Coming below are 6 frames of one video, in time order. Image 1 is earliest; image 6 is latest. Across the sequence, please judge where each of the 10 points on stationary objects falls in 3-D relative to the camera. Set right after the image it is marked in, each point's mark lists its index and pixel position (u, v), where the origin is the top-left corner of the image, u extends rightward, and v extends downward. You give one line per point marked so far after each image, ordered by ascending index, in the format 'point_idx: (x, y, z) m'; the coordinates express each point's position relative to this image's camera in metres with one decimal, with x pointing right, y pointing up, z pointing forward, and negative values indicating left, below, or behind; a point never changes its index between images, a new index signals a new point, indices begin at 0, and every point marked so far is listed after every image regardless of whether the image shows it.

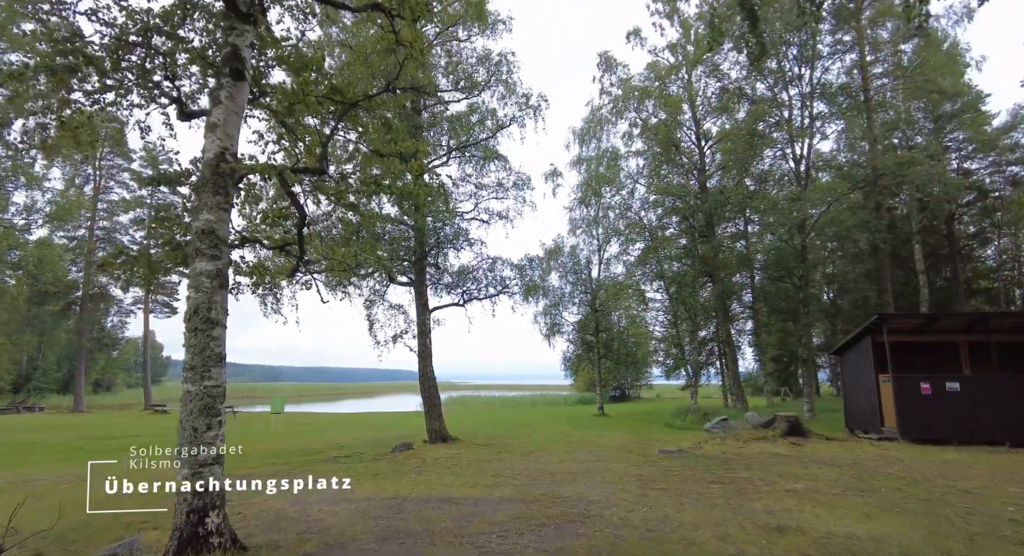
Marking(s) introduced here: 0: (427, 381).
0: (-2.5, -3.0, +15.0) m
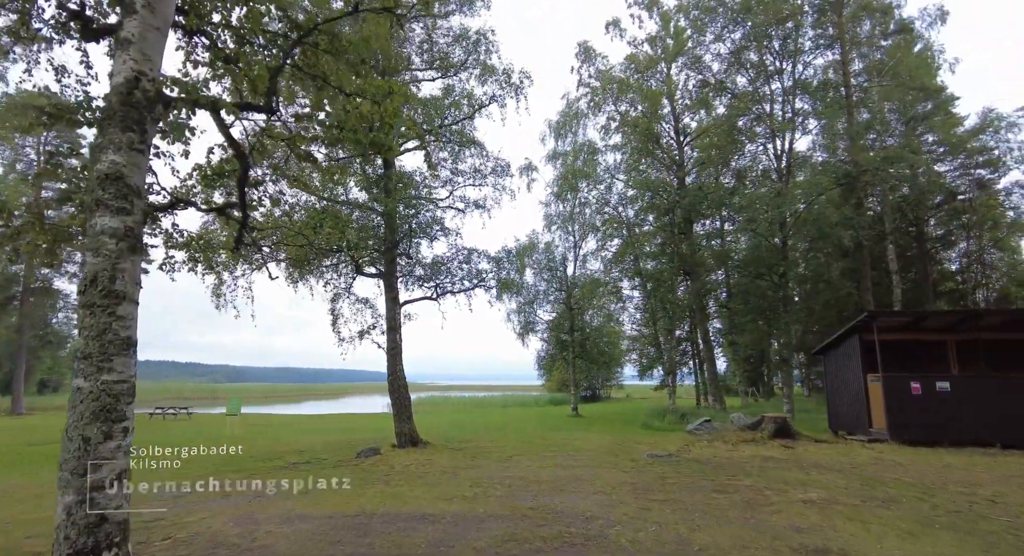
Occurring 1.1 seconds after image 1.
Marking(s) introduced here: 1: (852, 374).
0: (-3.1, -2.7, +13.9) m
1: (+9.8, -2.7, +14.9) m
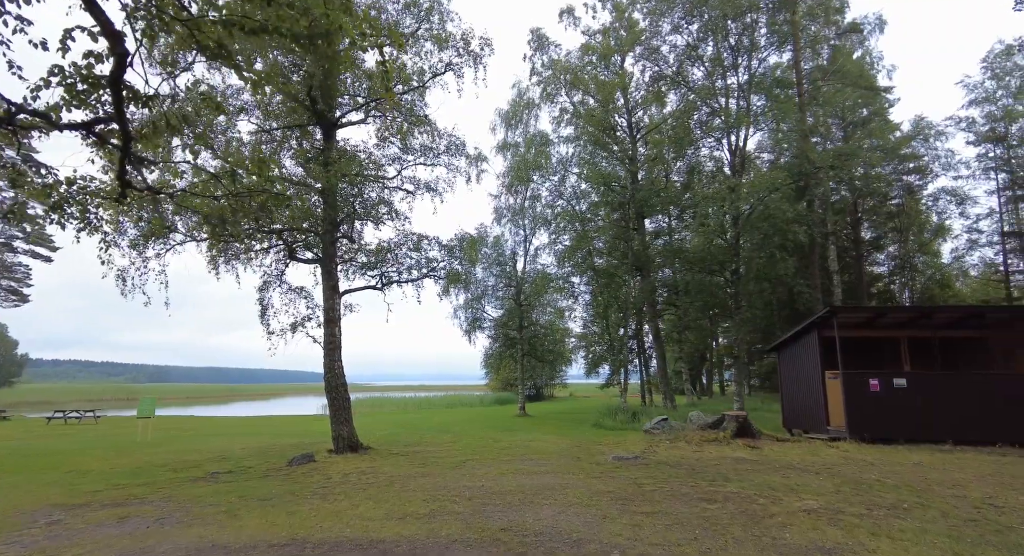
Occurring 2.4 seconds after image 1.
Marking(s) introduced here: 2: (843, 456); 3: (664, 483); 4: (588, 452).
0: (-4.2, -2.4, +12.4) m
1: (+8.5, -2.5, +14.8) m
2: (+6.5, -3.5, +10.3) m
3: (+2.3, -3.1, +7.9) m
4: (+1.7, -3.8, +11.6) m
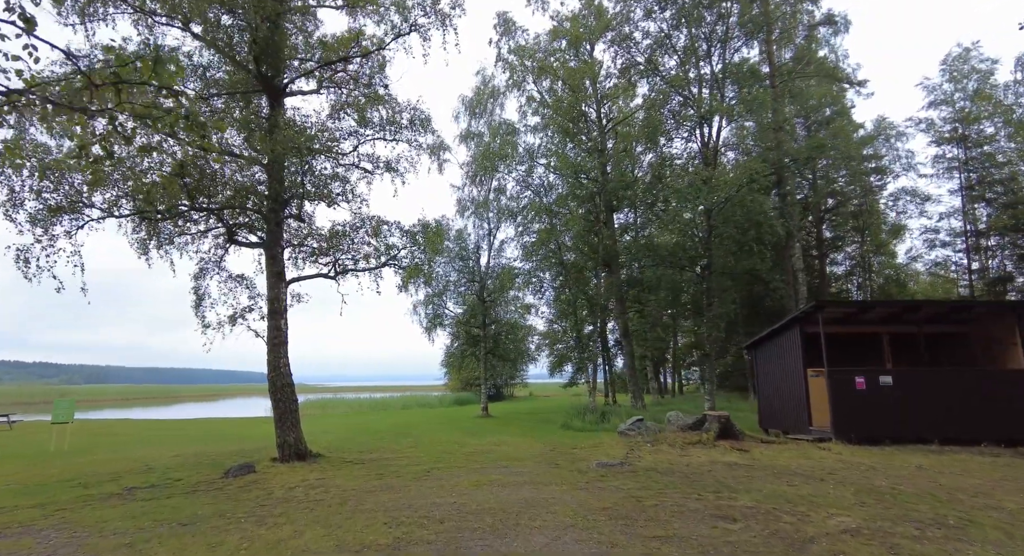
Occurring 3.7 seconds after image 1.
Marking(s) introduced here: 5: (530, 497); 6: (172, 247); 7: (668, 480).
0: (-4.9, -2.1, +10.9) m
1: (+7.6, -2.4, +14.3) m
2: (+6.0, -3.3, +9.6) m
3: (+2.0, -2.9, +6.9) m
4: (+1.1, -3.6, +10.5) m
5: (+0.2, -2.9, +6.9) m
6: (-7.7, +0.7, +11.7) m
7: (+2.4, -3.1, +8.1) m
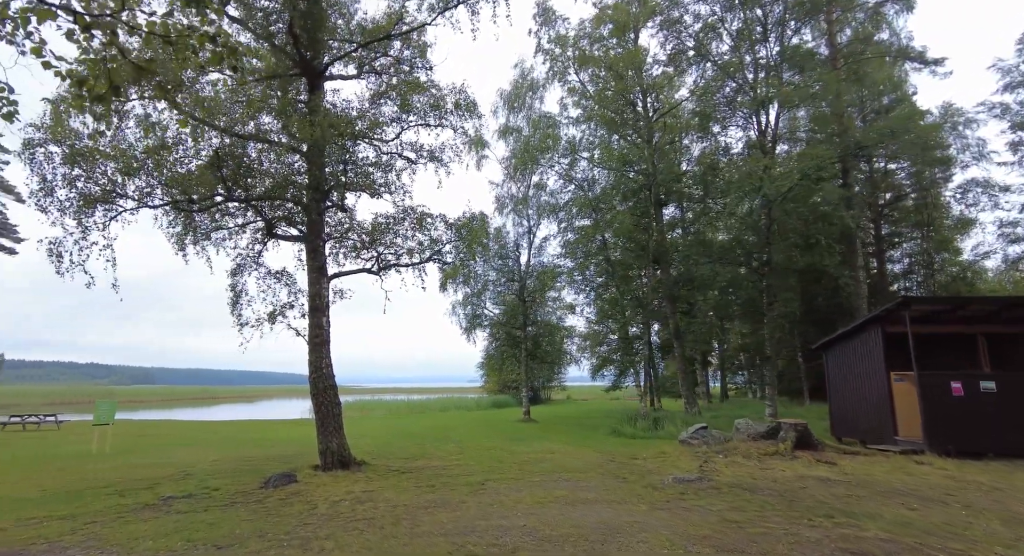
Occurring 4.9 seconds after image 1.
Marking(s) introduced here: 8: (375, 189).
0: (-3.8, -2.0, +10.3) m
1: (+8.9, -2.2, +12.9) m
2: (+7.0, -3.1, +8.3) m
3: (+2.8, -2.7, +5.9) m
4: (+2.2, -3.5, +9.6) m
5: (+1.1, -2.7, +5.9) m
6: (-6.5, +0.8, +11.3) m
7: (+3.3, -3.0, +7.1) m
8: (-3.0, +1.9, +11.3) m
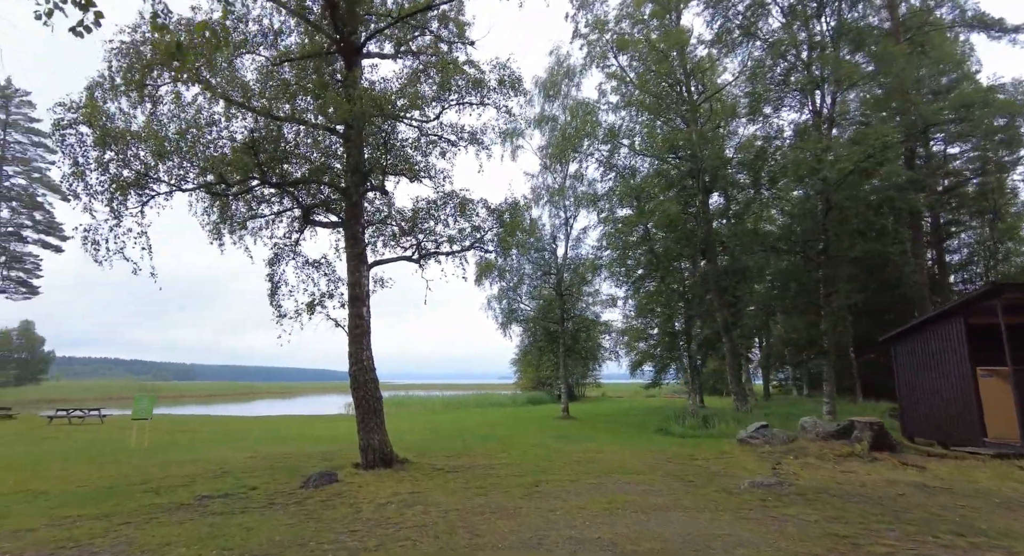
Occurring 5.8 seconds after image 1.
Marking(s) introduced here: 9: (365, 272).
0: (-2.8, -1.8, +9.8) m
1: (+9.9, -1.9, +11.7) m
2: (+7.8, -2.9, +7.3) m
3: (+3.5, -2.5, +5.0) m
4: (+3.0, -3.2, +8.8) m
5: (+1.8, -2.5, +5.2) m
6: (-5.5, +1.0, +10.9) m
7: (+4.1, -2.7, +6.2) m
8: (-2.0, +2.2, +10.7) m
9: (-2.9, +0.1, +10.3) m
